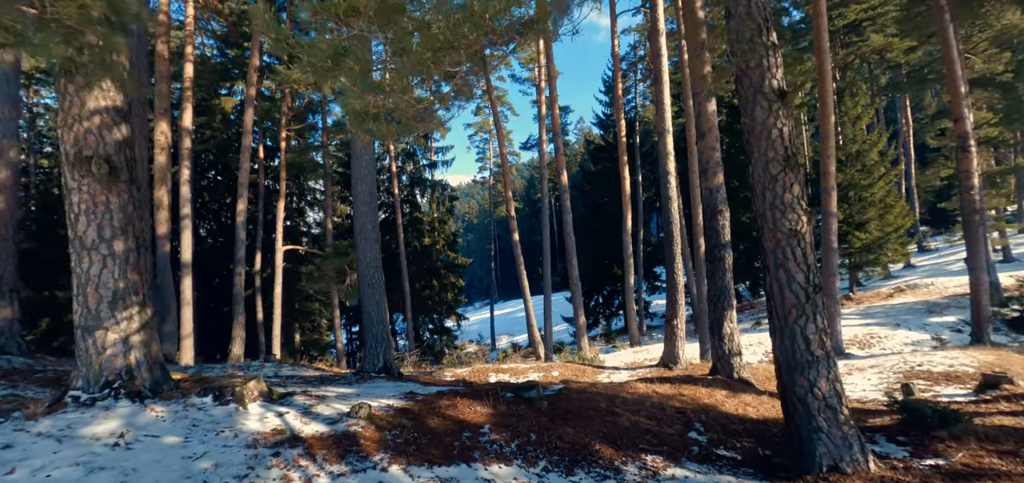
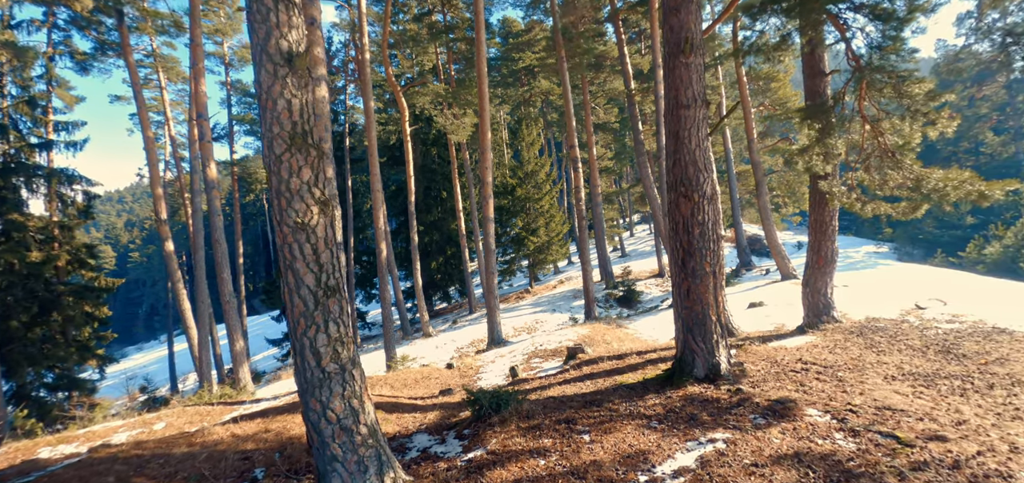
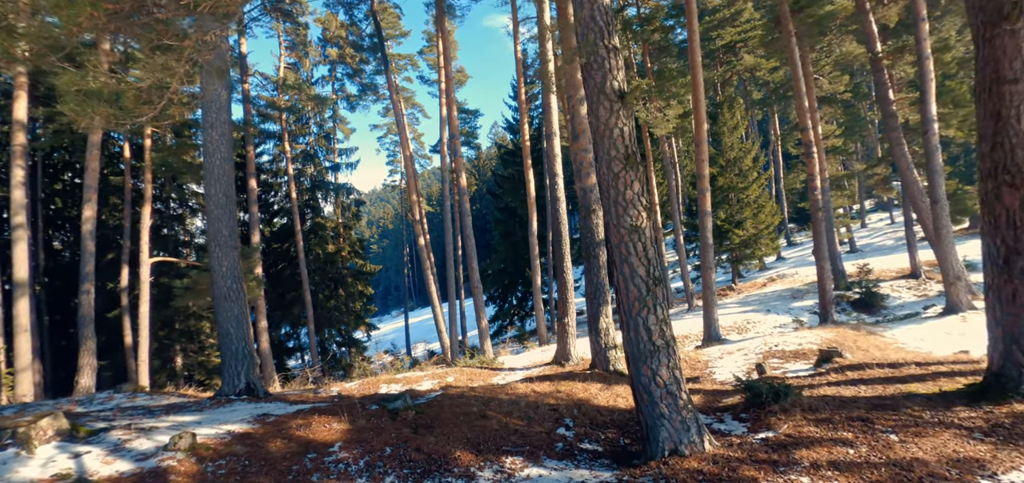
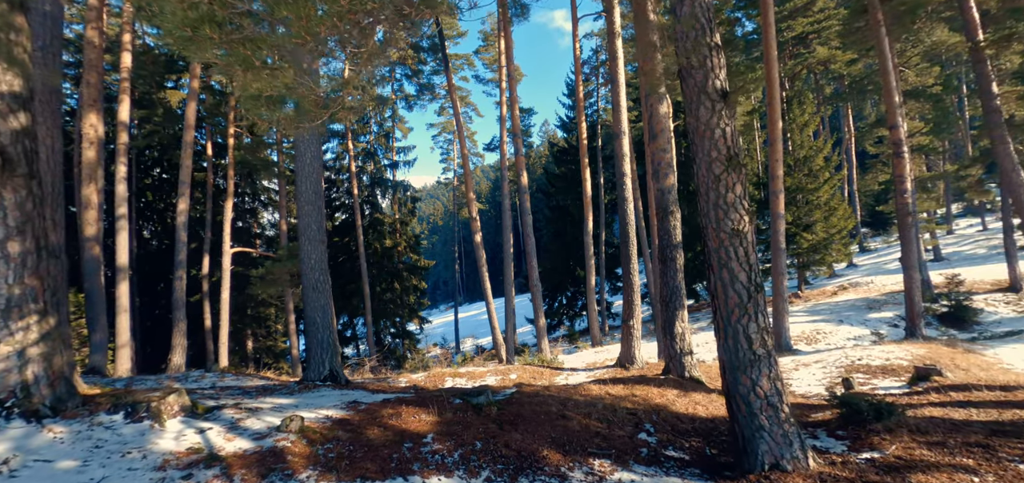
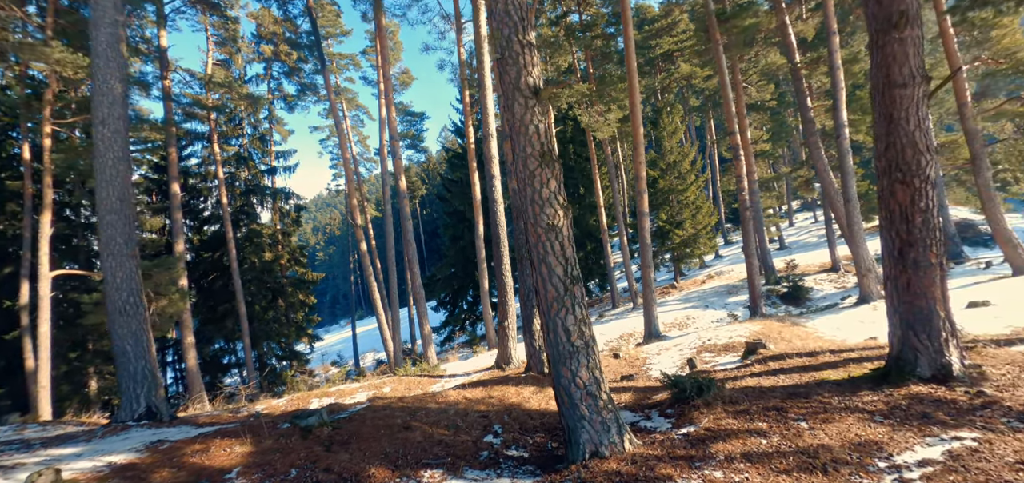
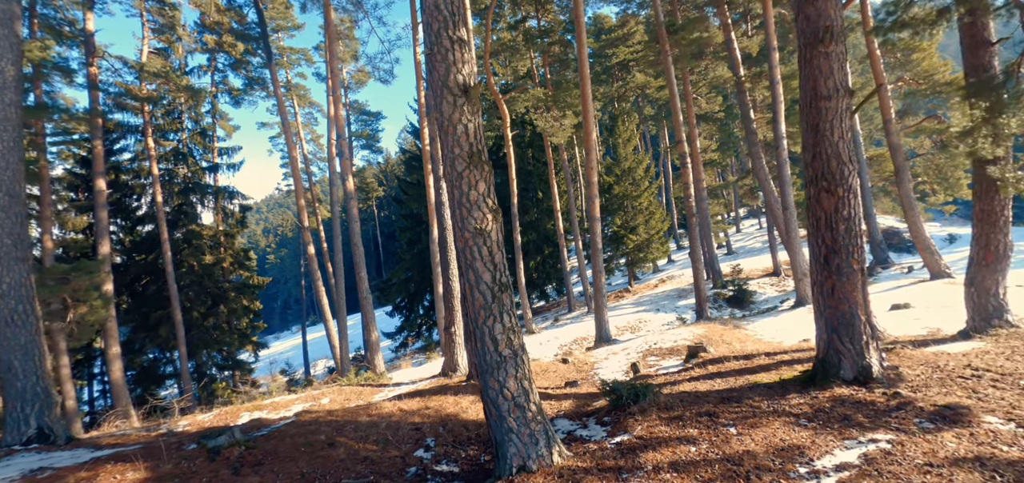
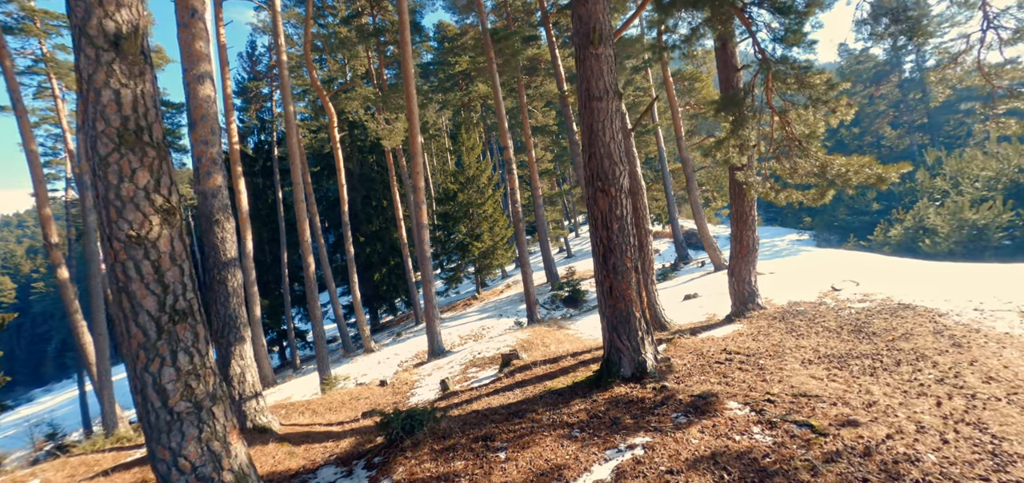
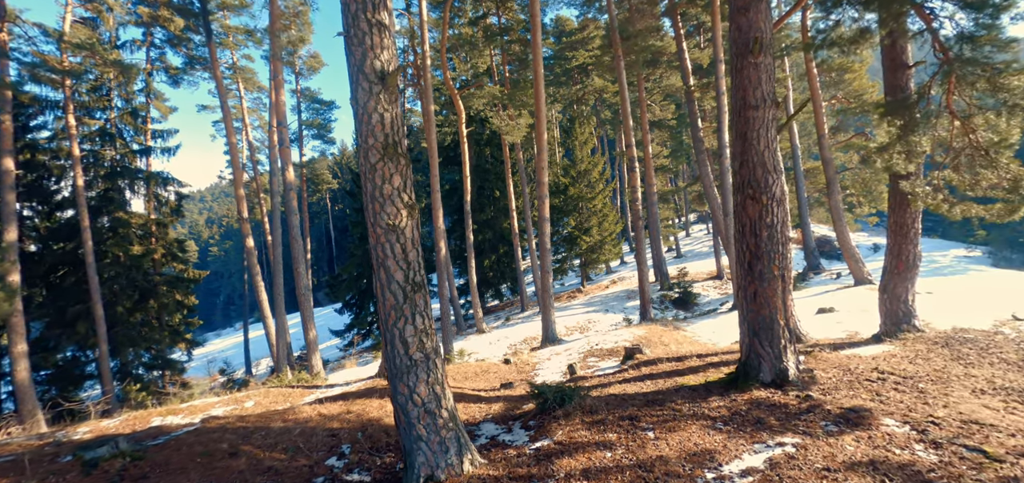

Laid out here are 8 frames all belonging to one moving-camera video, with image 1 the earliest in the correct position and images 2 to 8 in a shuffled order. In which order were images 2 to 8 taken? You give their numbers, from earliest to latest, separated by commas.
4, 3, 5, 6, 8, 2, 7
